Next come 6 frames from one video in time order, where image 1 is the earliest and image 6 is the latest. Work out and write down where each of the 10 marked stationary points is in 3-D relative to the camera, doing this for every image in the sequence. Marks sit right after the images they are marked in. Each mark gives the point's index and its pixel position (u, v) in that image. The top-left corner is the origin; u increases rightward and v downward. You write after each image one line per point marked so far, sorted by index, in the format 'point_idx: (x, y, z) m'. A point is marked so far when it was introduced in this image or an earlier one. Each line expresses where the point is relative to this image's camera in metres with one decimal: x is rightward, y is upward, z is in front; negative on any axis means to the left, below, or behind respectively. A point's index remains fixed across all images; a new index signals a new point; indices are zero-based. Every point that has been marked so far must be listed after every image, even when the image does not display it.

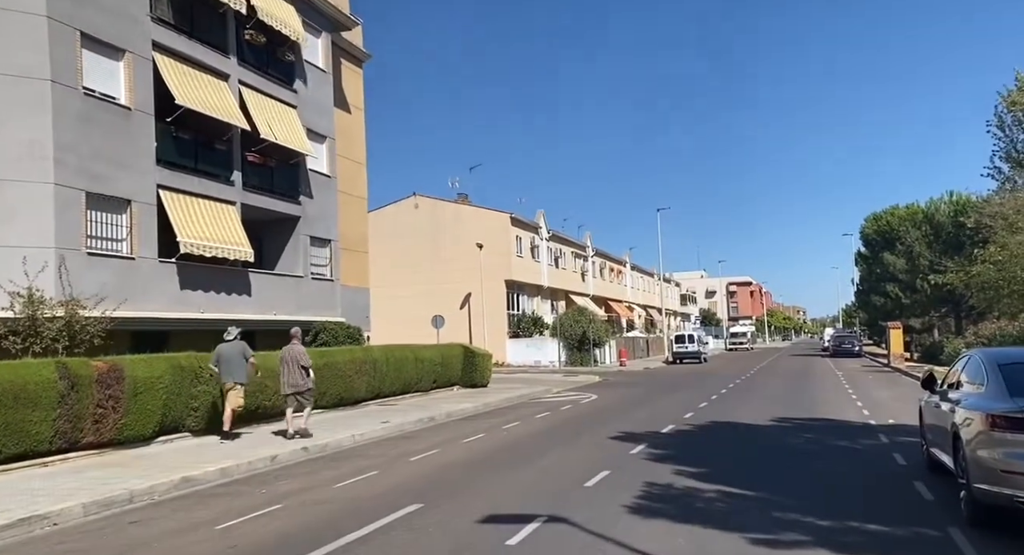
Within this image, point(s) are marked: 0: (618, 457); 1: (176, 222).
0: (+1.7, -3.0, +11.3) m
1: (-8.5, +1.4, +17.4) m
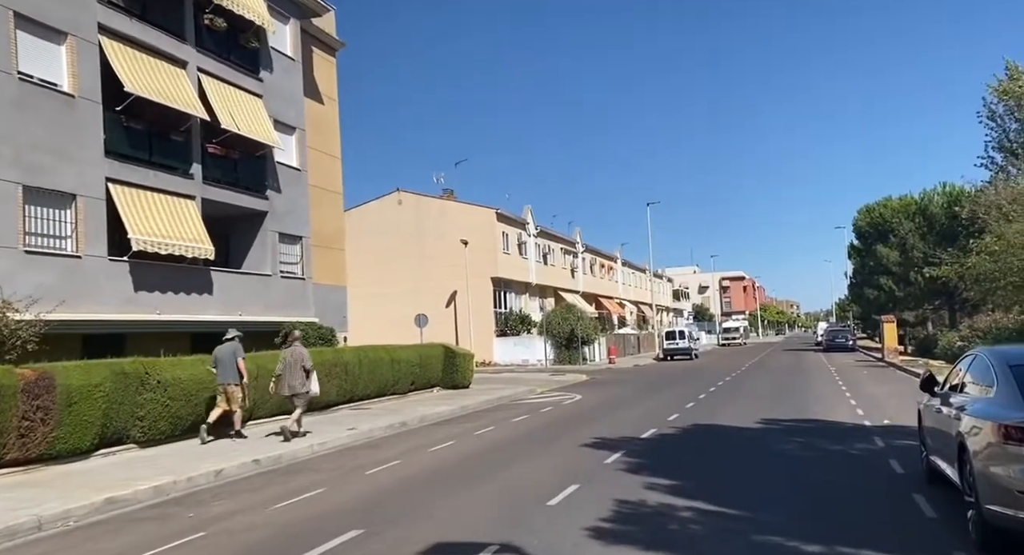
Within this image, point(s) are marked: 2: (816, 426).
0: (+1.2, -2.9, +10.4) m
1: (-9.2, +1.4, +16.4) m
2: (+6.3, -3.1, +14.2) m
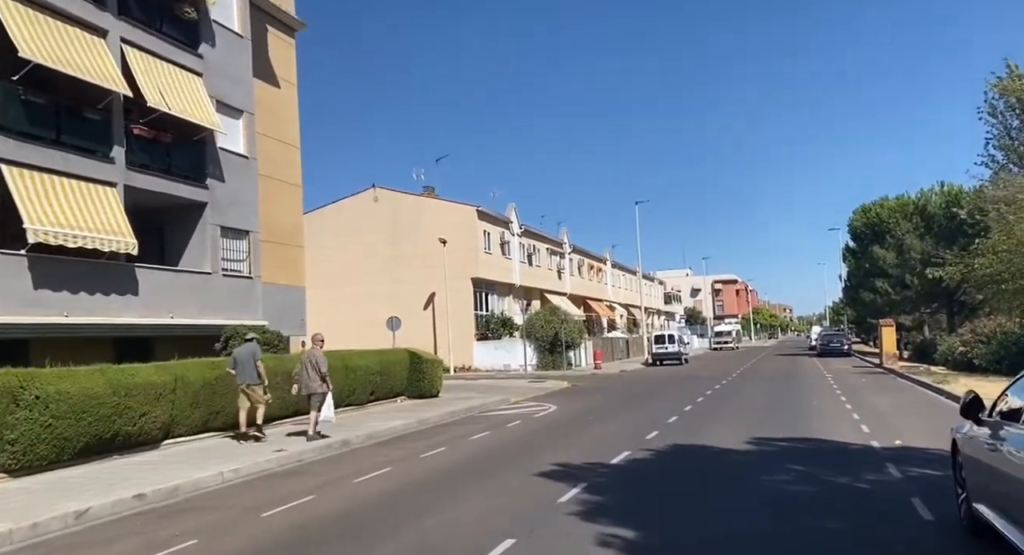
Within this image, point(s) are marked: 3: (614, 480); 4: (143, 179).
0: (+0.3, -2.8, +8.3) m
1: (-10.1, +1.5, +14.2) m
2: (+5.4, -3.0, +12.1) m
3: (+1.5, -2.9, +10.0) m
4: (-9.4, +2.5, +17.5) m
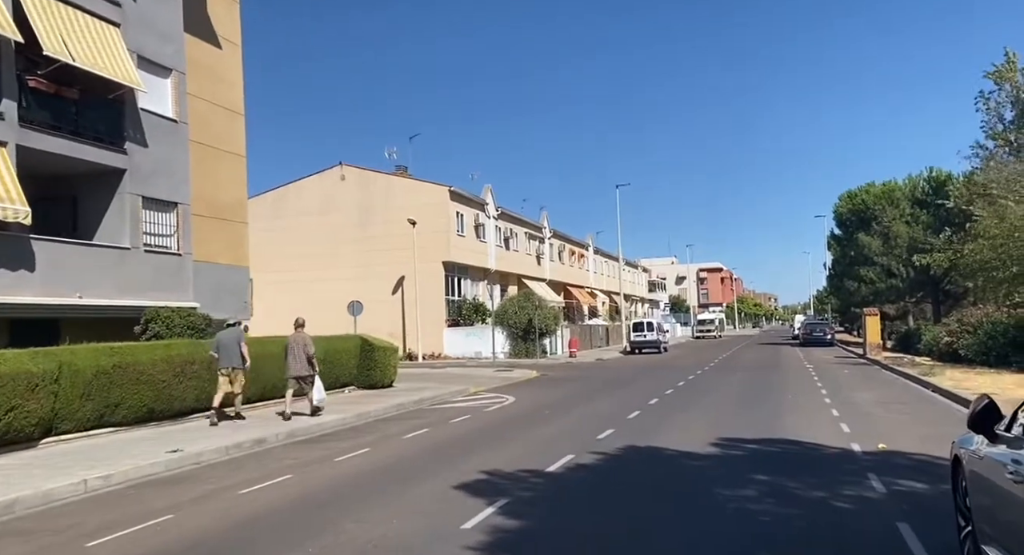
0: (-0.8, -2.5, +6.5) m
1: (-11.2, +2.0, +12.2) m
2: (+4.2, -2.7, +10.5) m
3: (+0.4, -2.6, +8.3) m
4: (-10.6, +3.1, +15.5) m
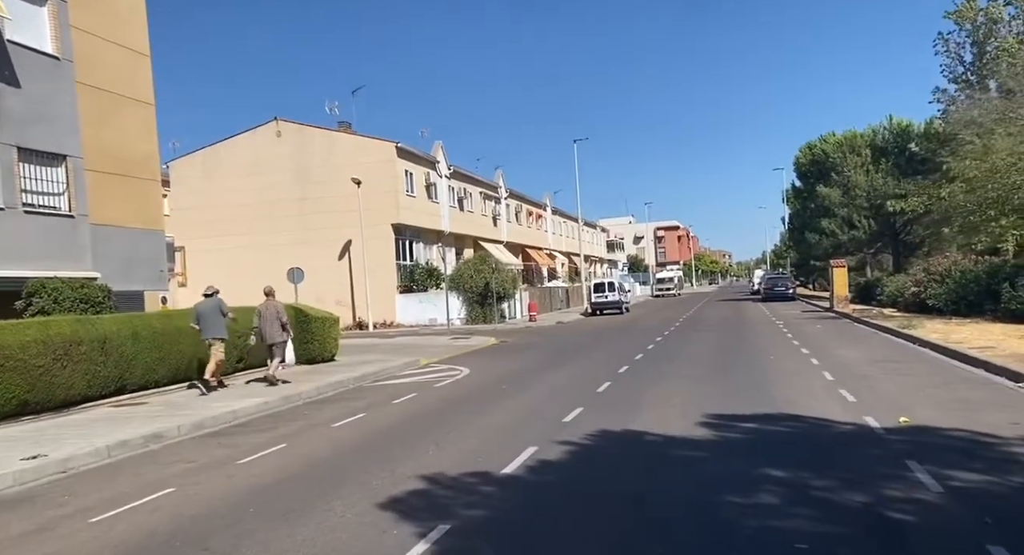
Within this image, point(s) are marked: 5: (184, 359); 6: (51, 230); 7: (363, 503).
0: (-1.2, -2.1, +4.4) m
1: (-12.0, +2.4, +9.2) m
2: (+3.6, -2.0, +8.6) m
3: (-0.1, -2.1, +6.2) m
4: (-11.6, +3.7, +12.4) m
5: (-8.1, -2.0, +17.0) m
6: (-10.7, +1.0, +16.0) m
7: (-1.4, -2.2, +6.8) m
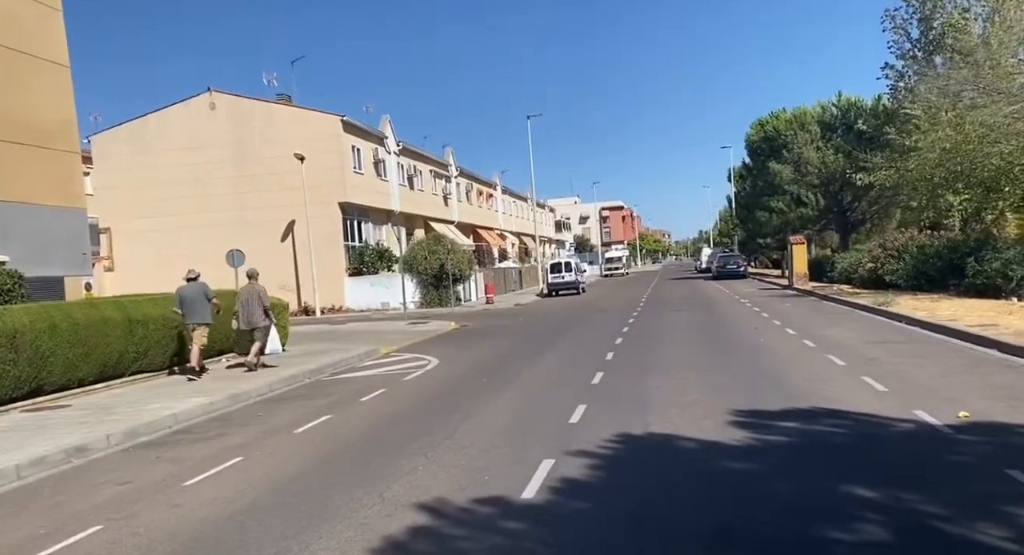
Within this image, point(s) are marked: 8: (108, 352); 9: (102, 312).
0: (-0.7, -2.0, +2.9) m
1: (-12.0, +2.5, +6.6) m
2: (+3.7, -1.7, +7.5) m
3: (+0.2, -2.0, +4.8) m
4: (-11.9, +3.8, +9.9) m
5: (-8.6, -1.7, +14.8) m
6: (-11.2, +1.3, +13.6) m
7: (-1.2, -2.0, +5.3) m
8: (-8.6, -1.6, +14.7) m
9: (-8.7, -0.7, +14.6) m
